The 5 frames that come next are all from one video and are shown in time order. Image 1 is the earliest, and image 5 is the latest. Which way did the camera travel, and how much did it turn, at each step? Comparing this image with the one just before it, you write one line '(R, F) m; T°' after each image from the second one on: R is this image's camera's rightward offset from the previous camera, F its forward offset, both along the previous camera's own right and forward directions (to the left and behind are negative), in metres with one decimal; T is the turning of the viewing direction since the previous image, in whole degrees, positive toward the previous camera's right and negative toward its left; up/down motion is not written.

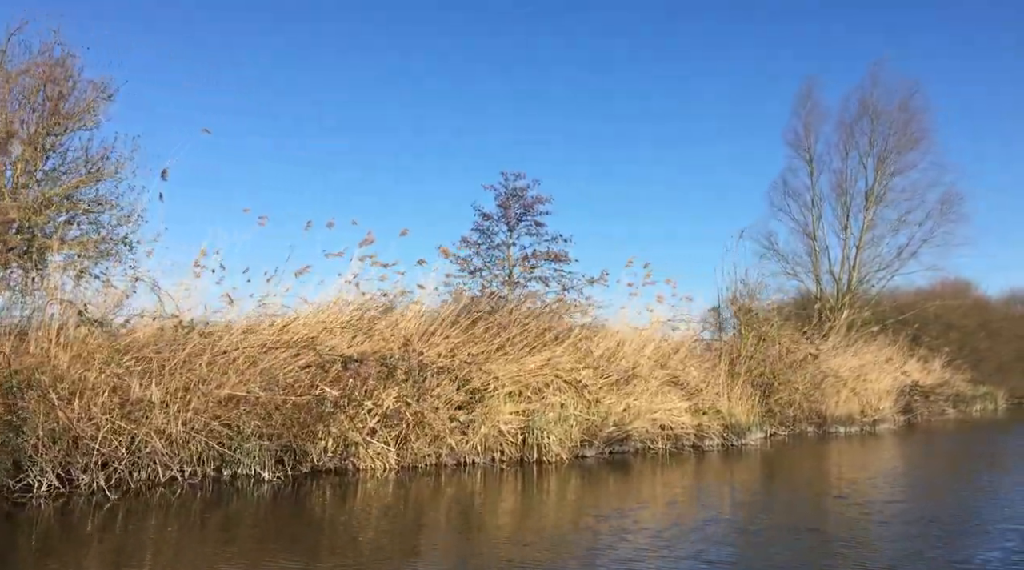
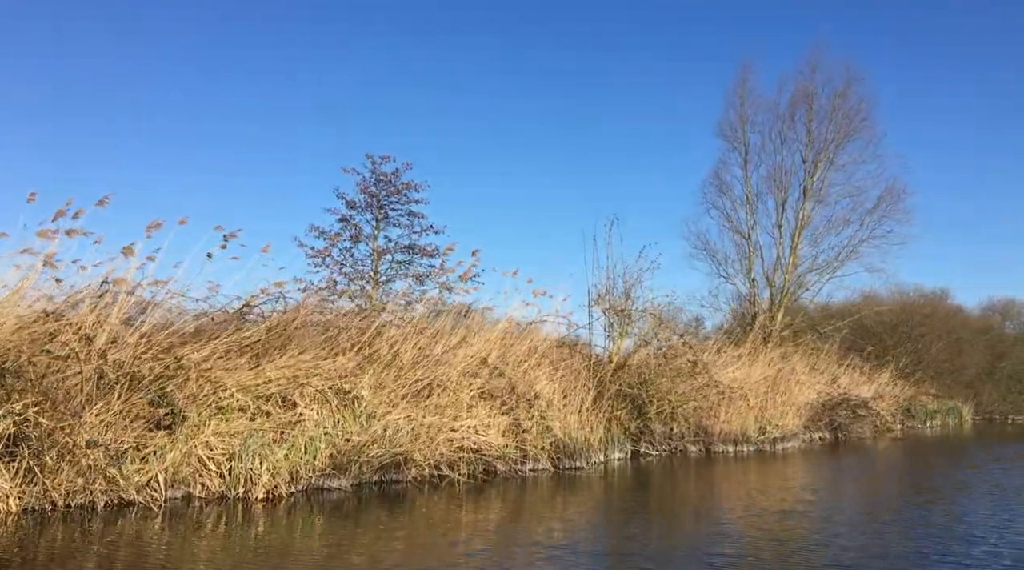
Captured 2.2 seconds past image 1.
(+2.2, +2.0) m; 0°
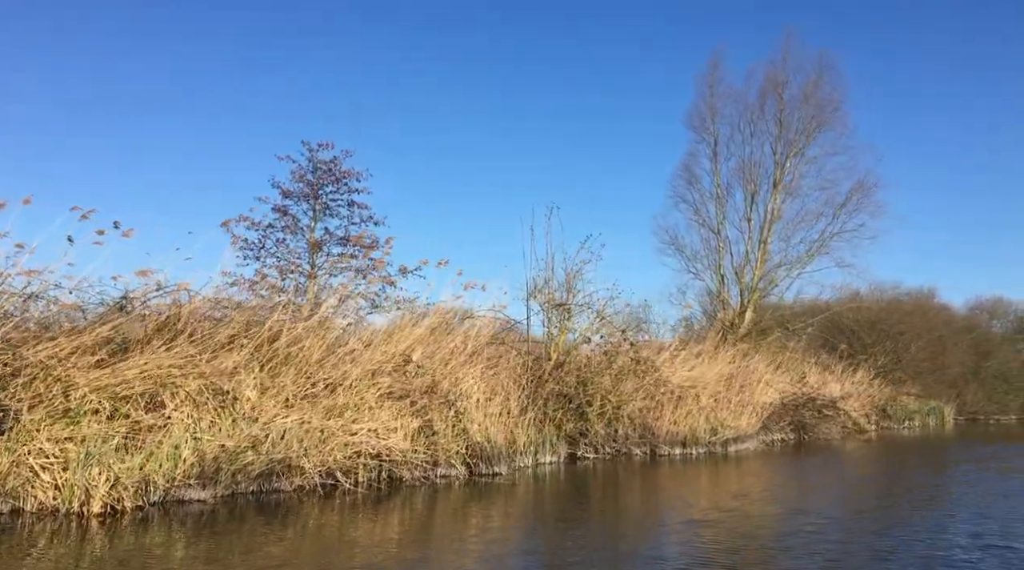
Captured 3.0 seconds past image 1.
(+0.8, +0.8) m; 0°
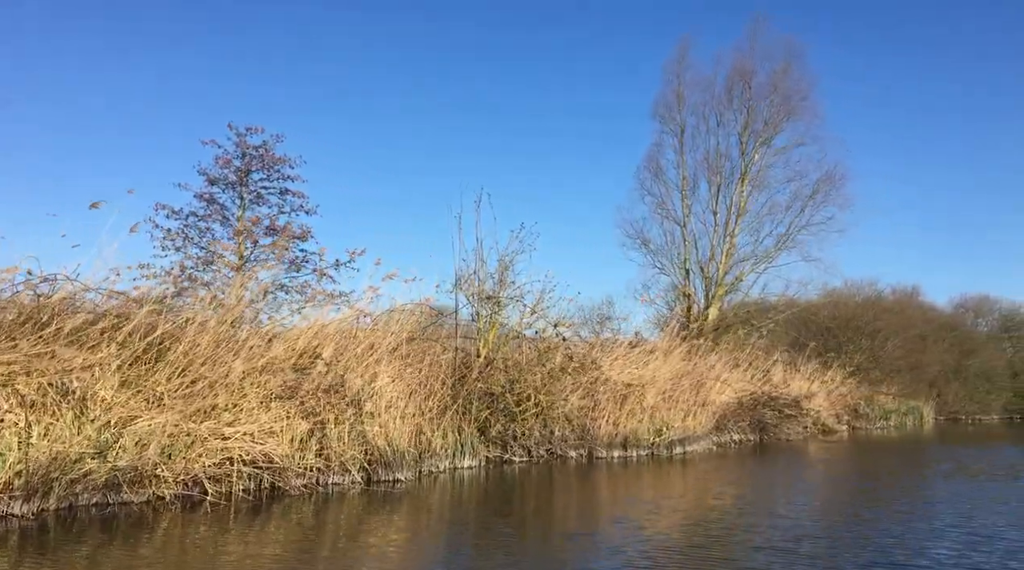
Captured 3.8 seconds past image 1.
(+0.8, +0.8) m; 0°
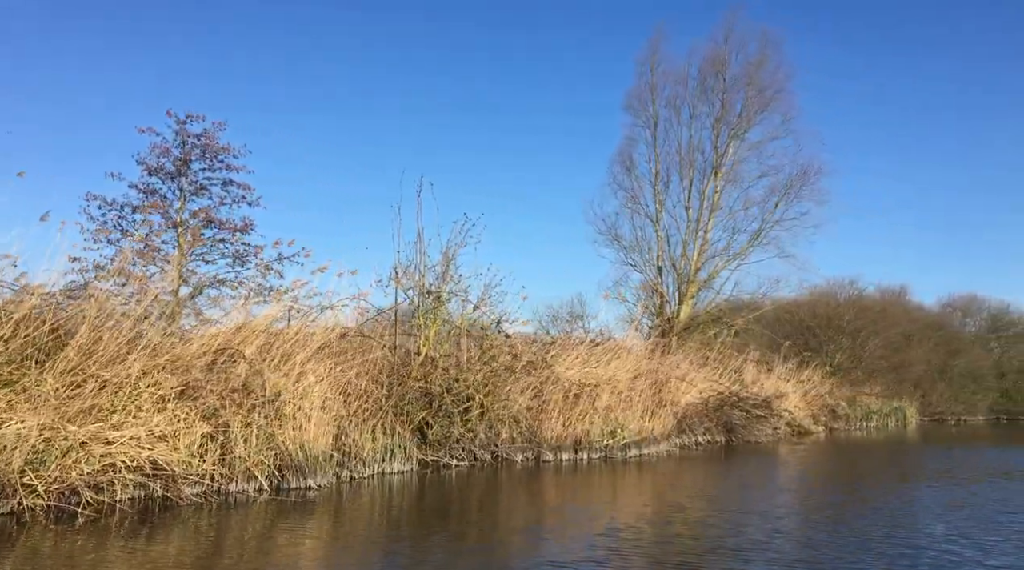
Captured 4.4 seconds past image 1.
(+0.6, +0.6) m; 0°
